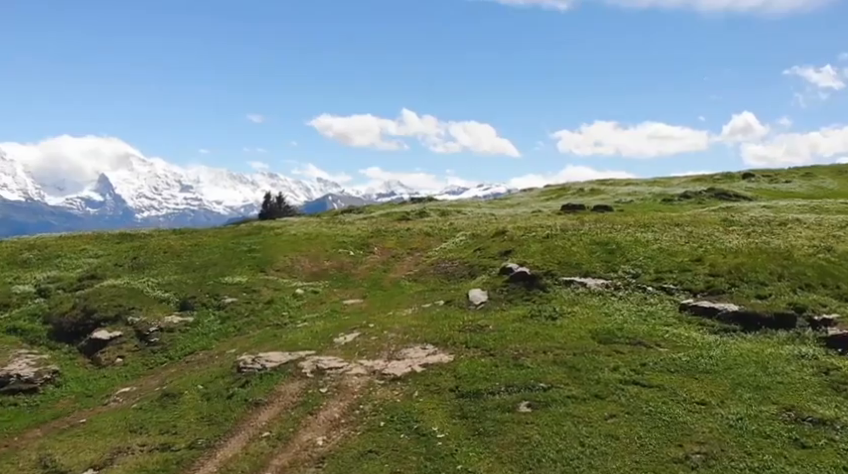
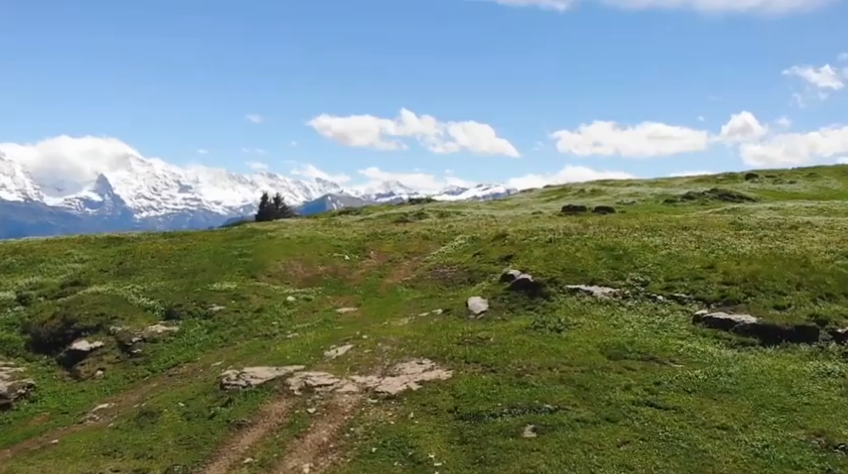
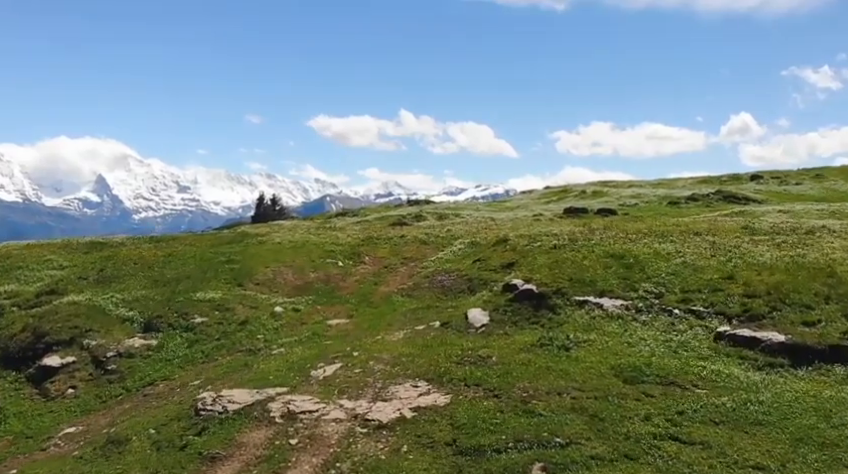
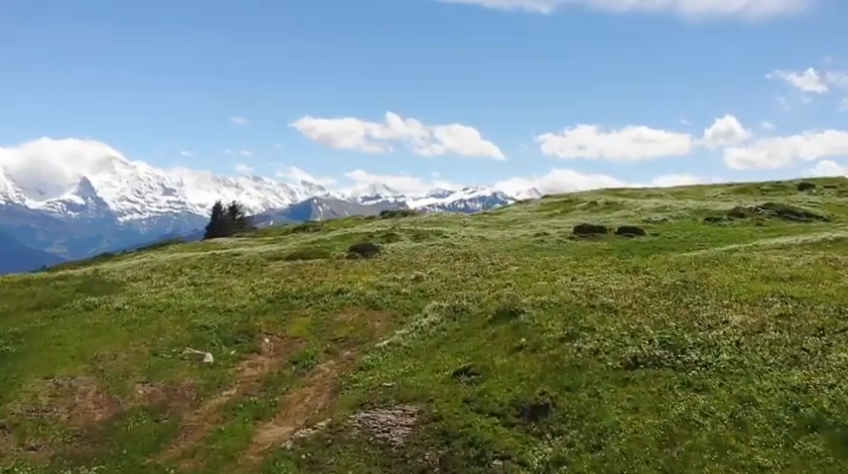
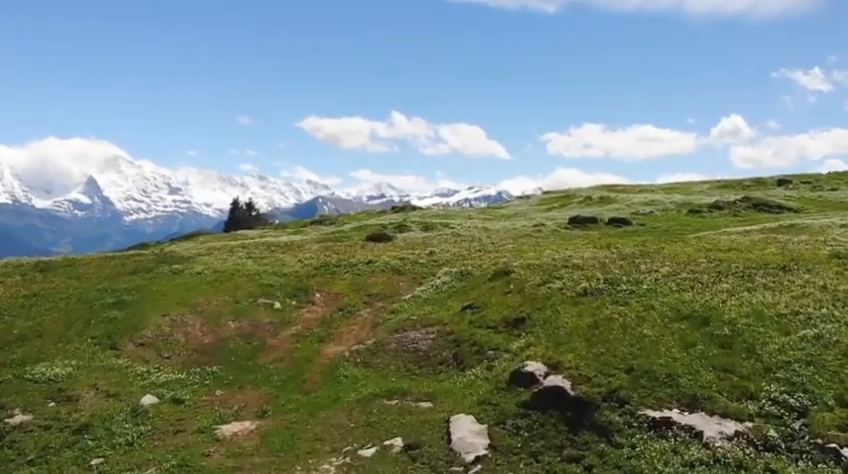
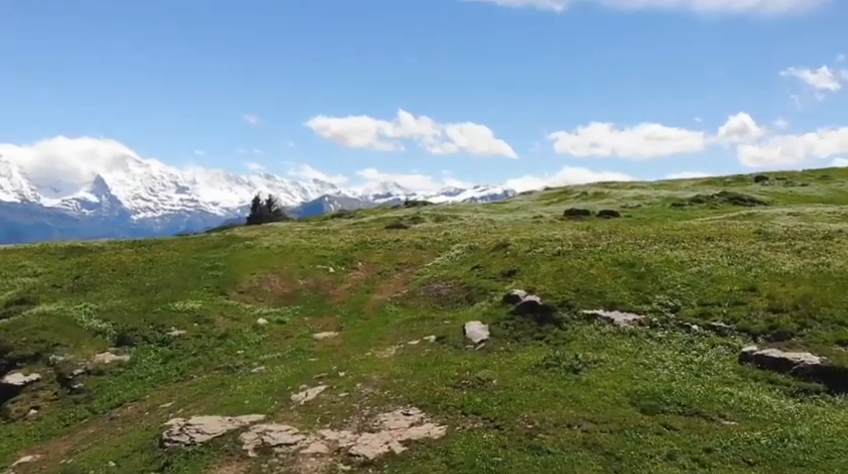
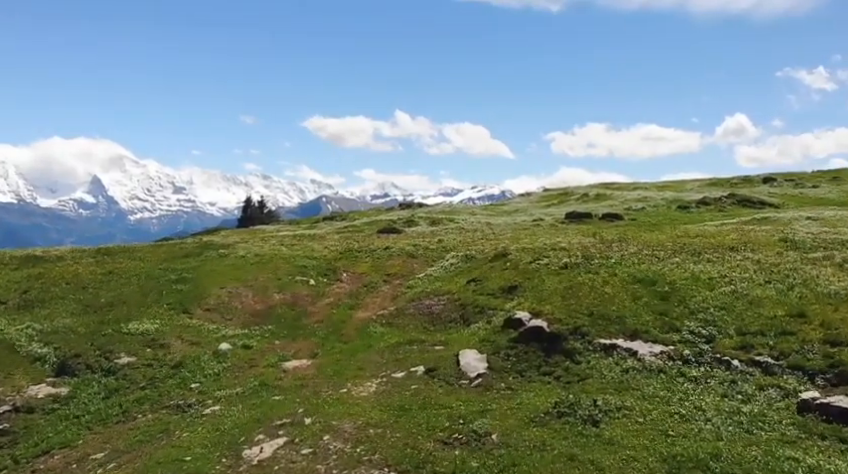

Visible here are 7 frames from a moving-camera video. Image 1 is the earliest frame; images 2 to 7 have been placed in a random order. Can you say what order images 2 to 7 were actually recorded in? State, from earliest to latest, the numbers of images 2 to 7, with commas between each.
2, 3, 6, 7, 5, 4
